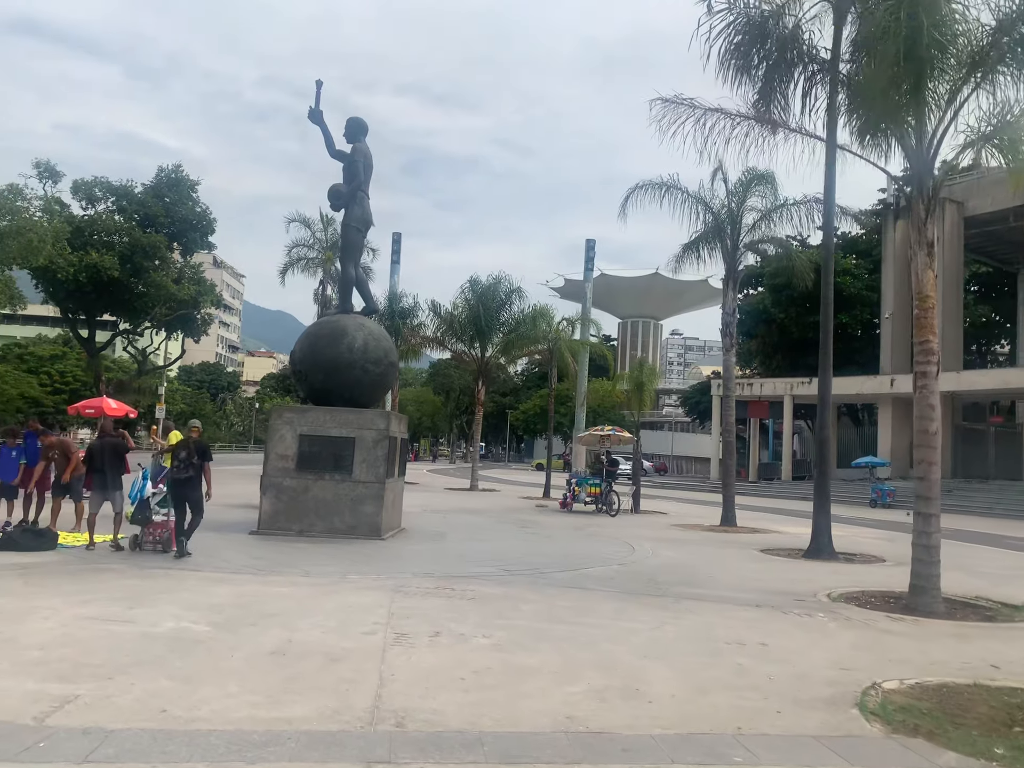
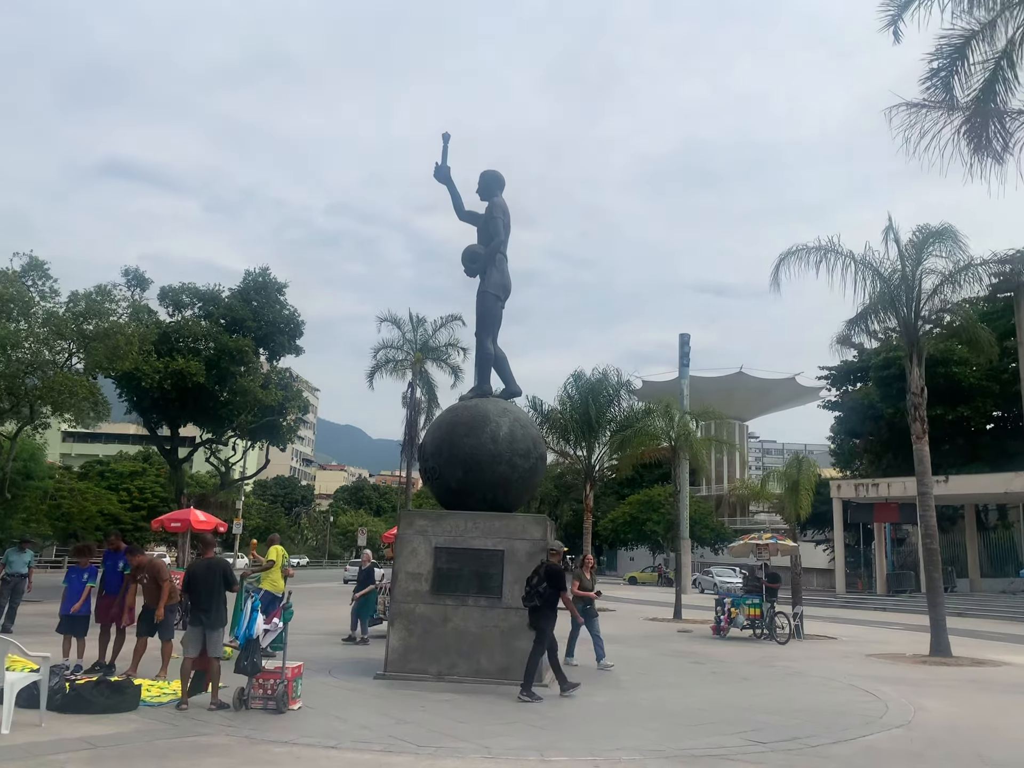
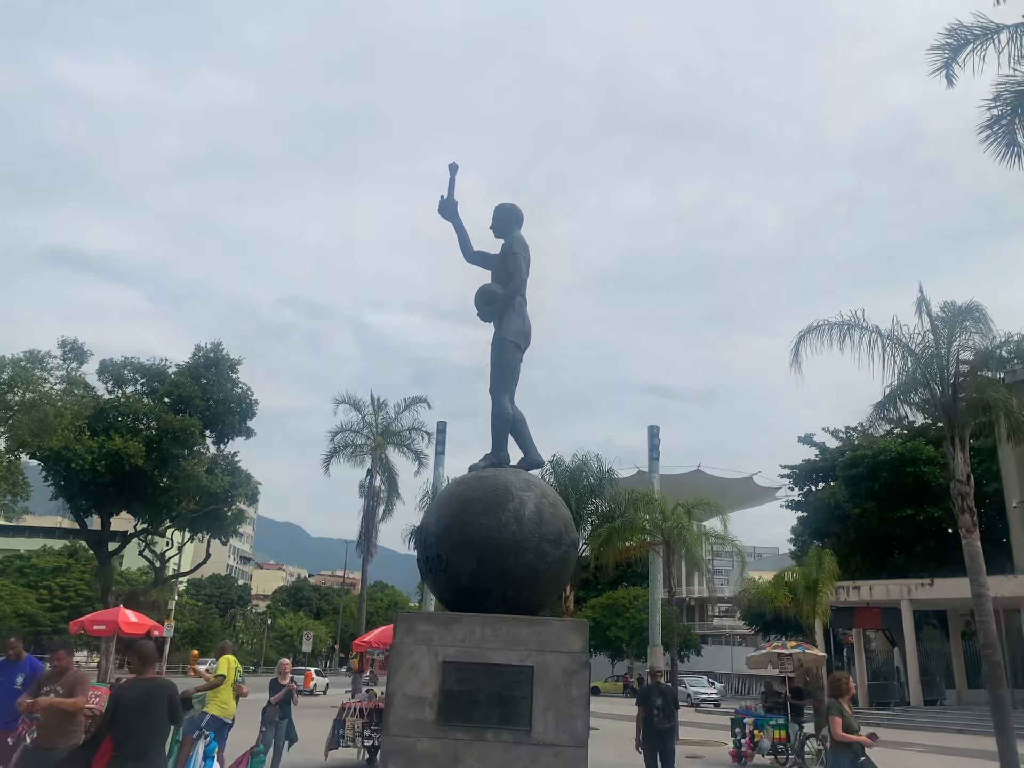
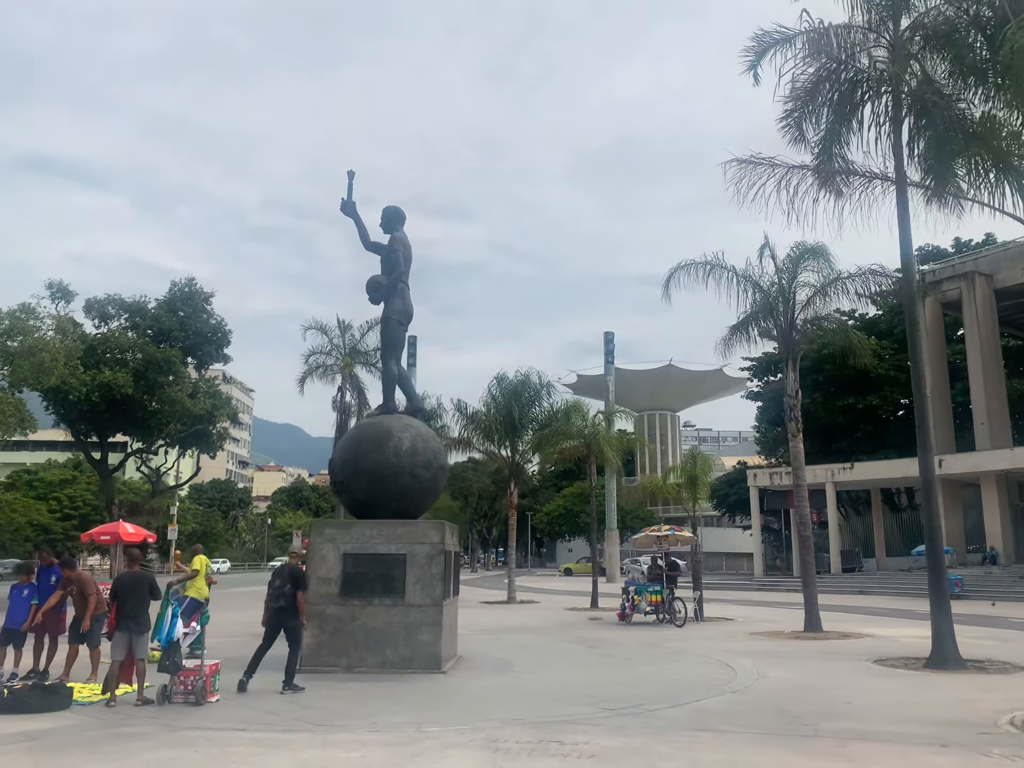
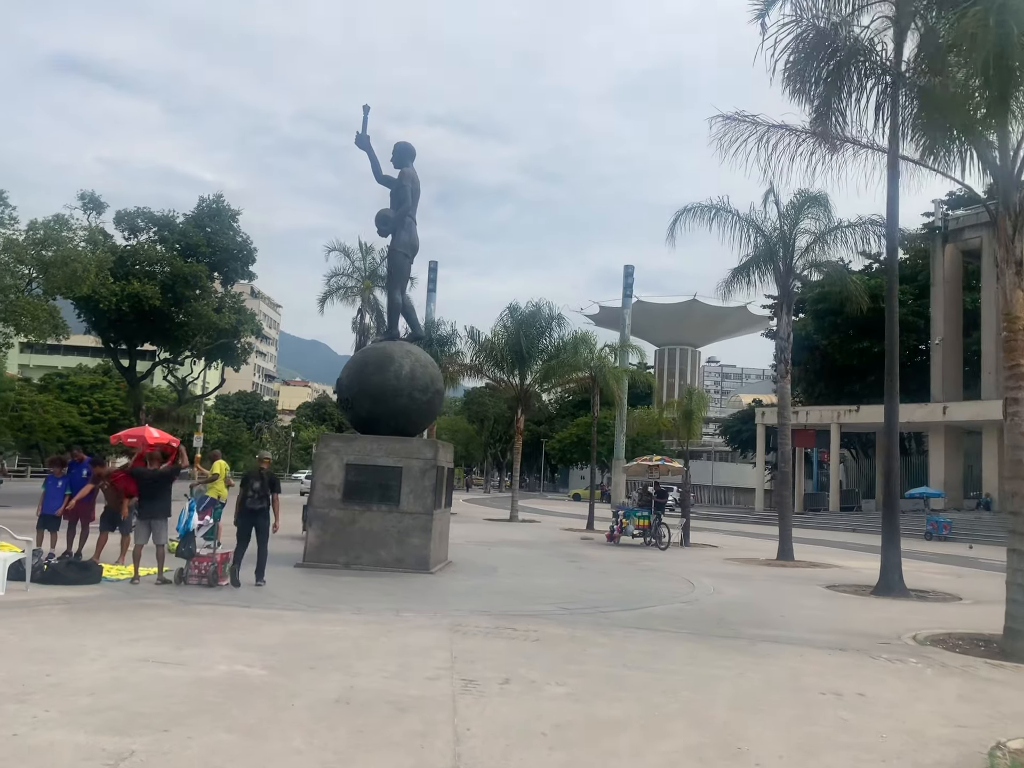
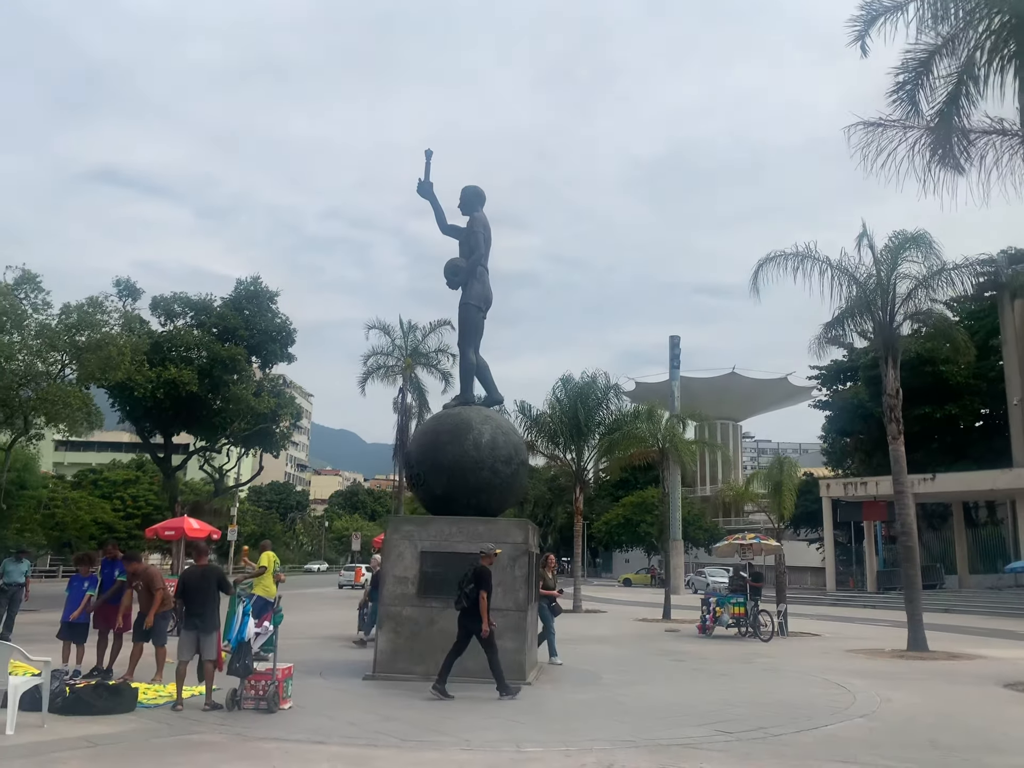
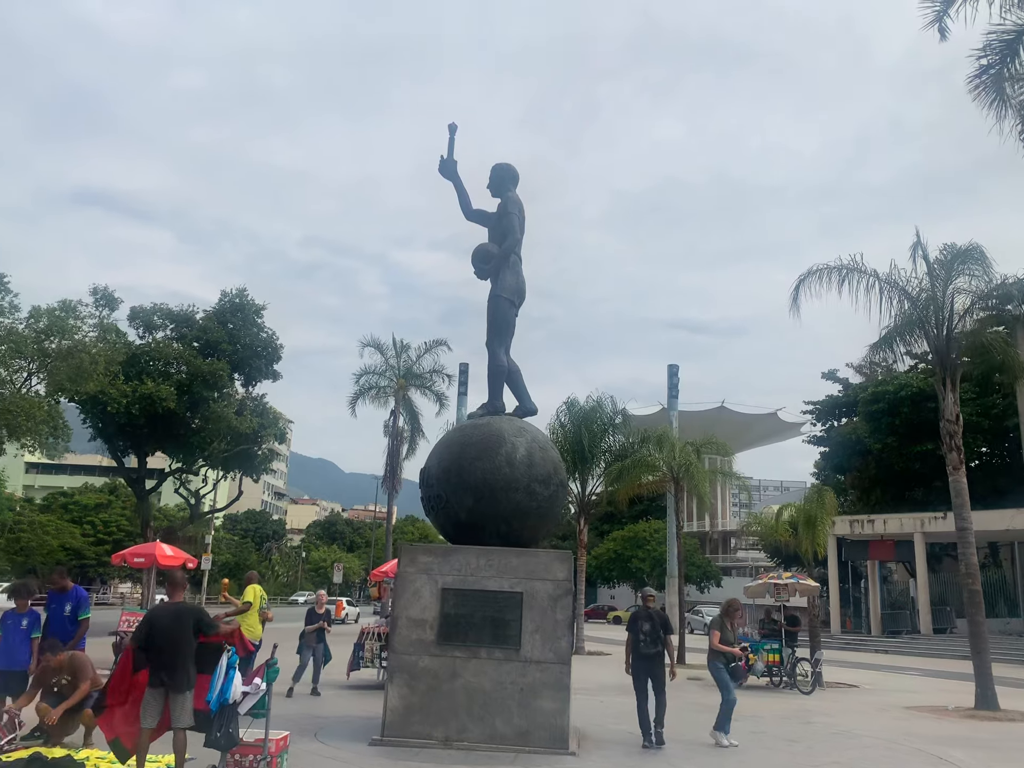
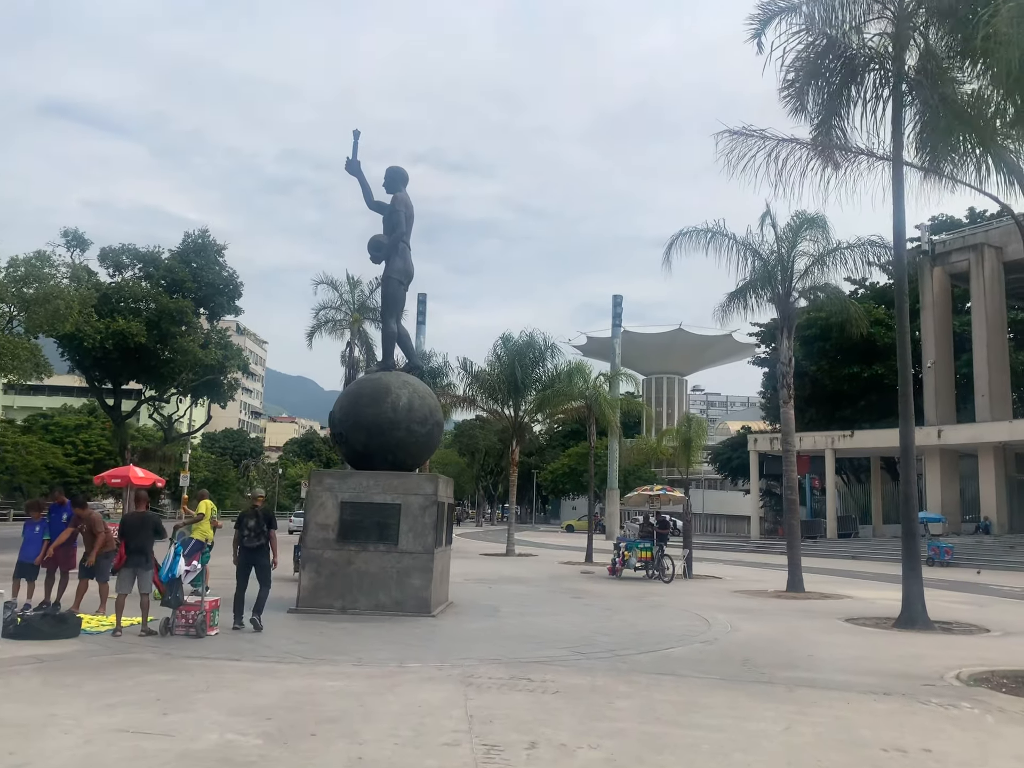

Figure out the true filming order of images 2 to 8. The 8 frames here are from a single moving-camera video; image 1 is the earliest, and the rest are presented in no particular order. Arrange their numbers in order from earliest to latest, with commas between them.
5, 8, 4, 6, 2, 7, 3
